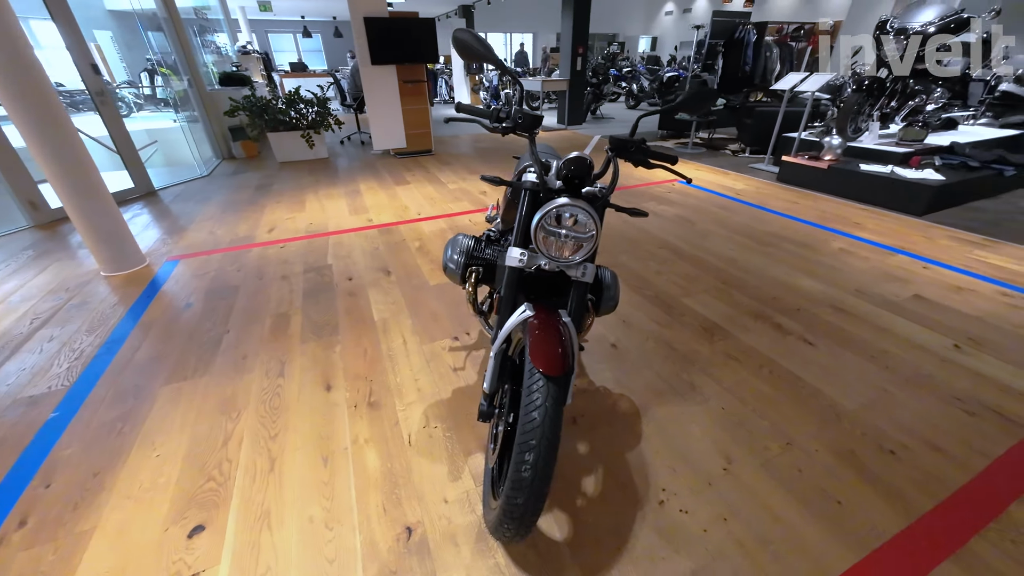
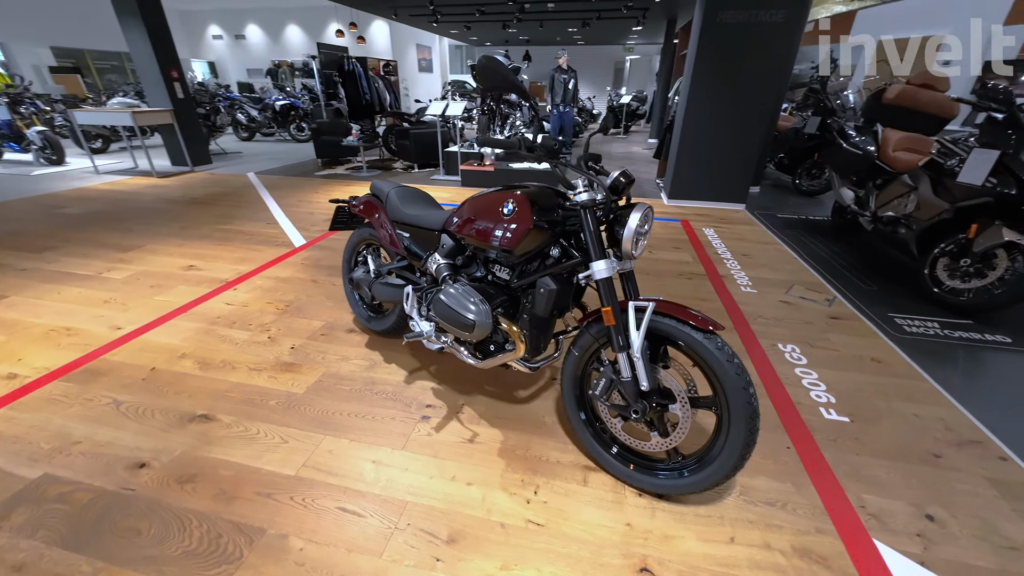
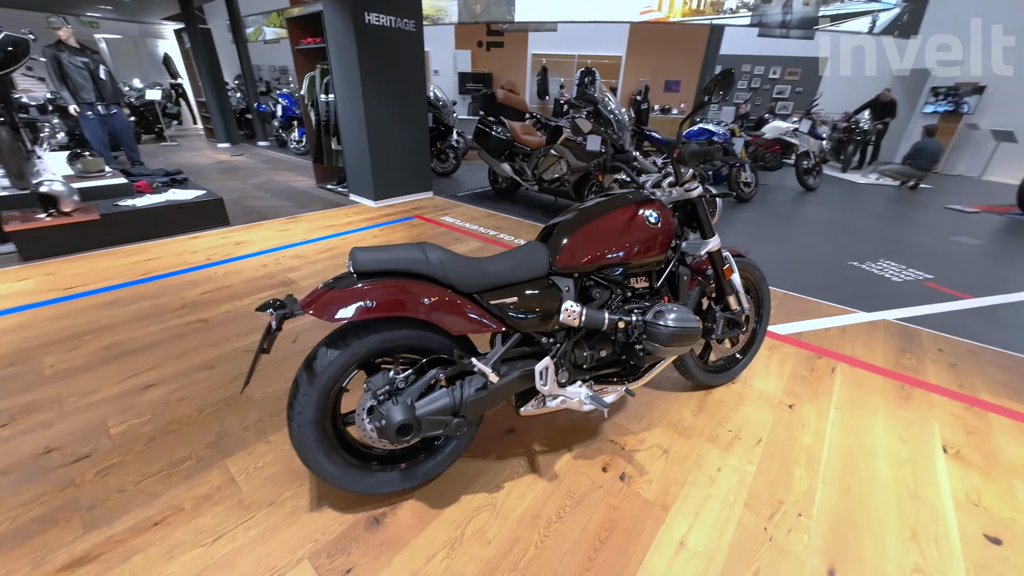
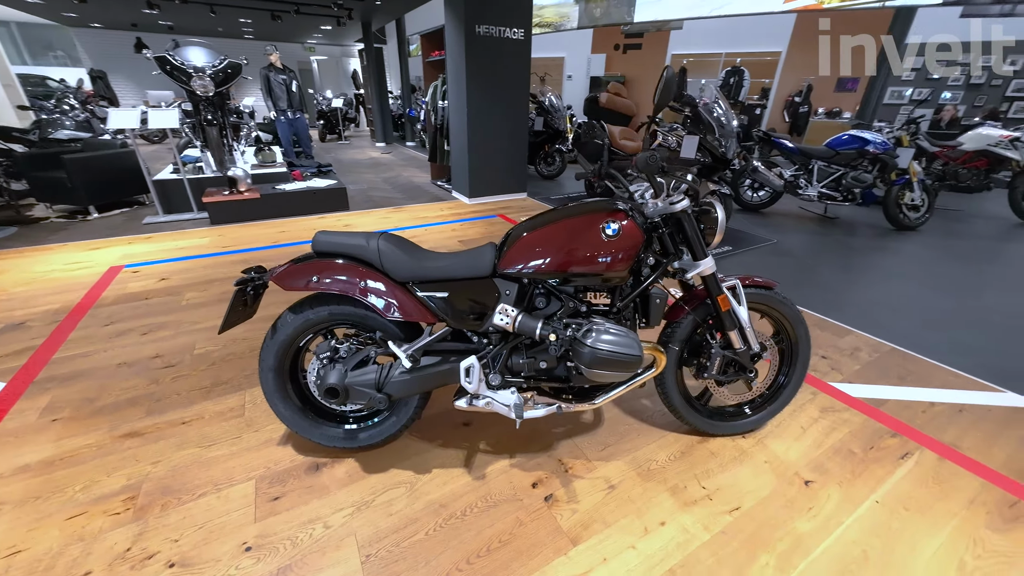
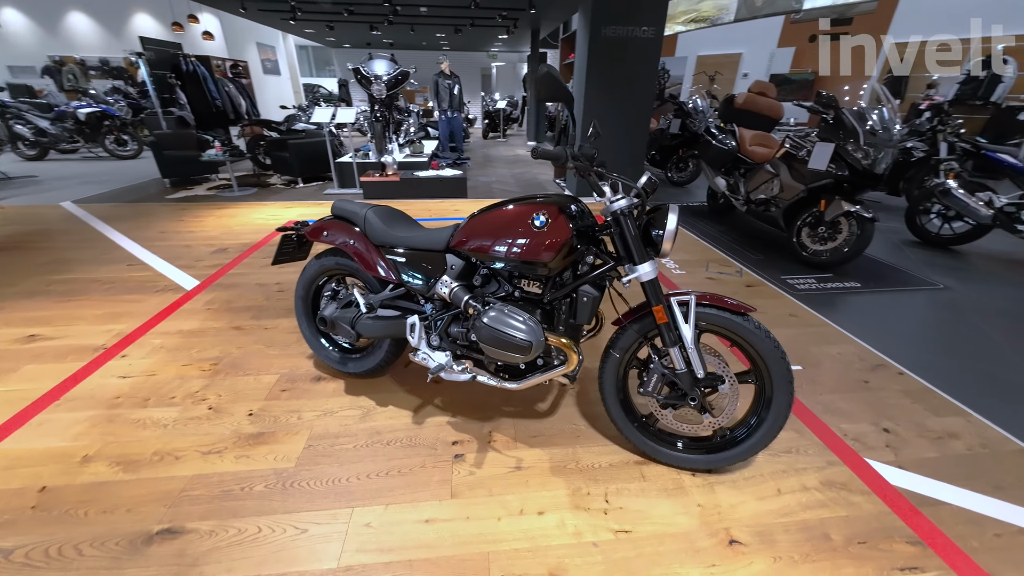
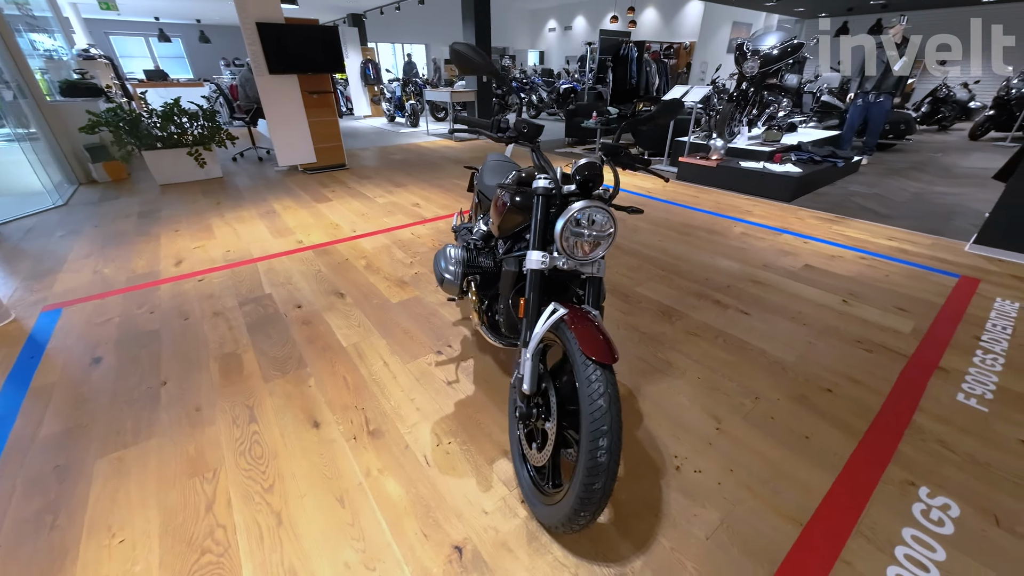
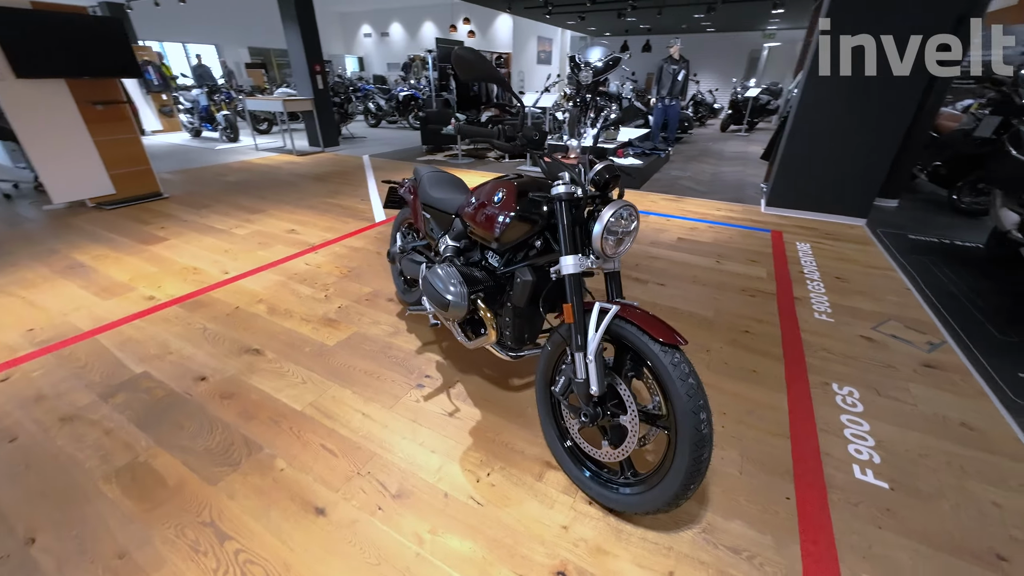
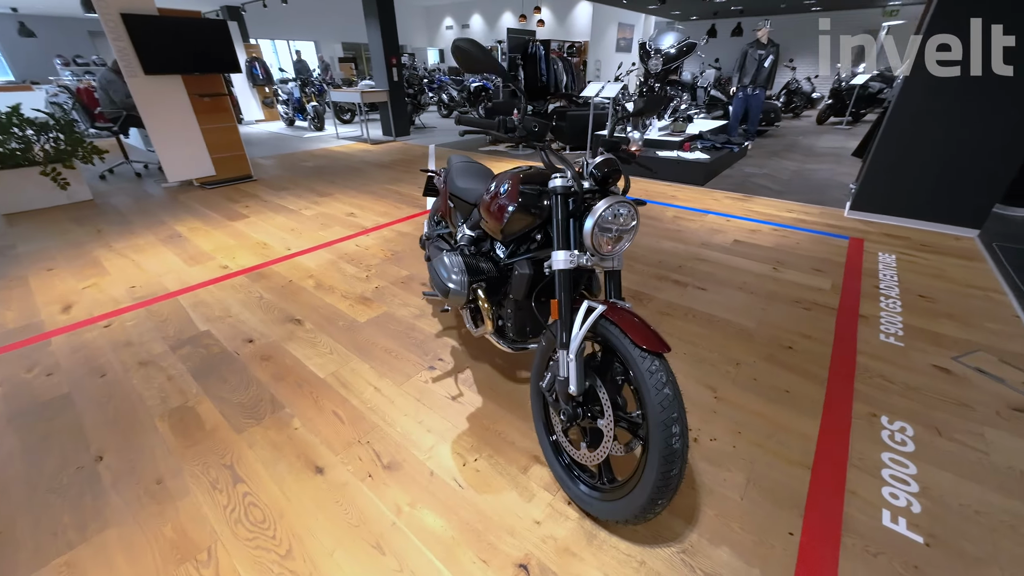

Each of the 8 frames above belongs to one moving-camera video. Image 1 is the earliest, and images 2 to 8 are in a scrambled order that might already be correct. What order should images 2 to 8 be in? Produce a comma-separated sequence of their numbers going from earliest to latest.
6, 8, 7, 2, 5, 4, 3
